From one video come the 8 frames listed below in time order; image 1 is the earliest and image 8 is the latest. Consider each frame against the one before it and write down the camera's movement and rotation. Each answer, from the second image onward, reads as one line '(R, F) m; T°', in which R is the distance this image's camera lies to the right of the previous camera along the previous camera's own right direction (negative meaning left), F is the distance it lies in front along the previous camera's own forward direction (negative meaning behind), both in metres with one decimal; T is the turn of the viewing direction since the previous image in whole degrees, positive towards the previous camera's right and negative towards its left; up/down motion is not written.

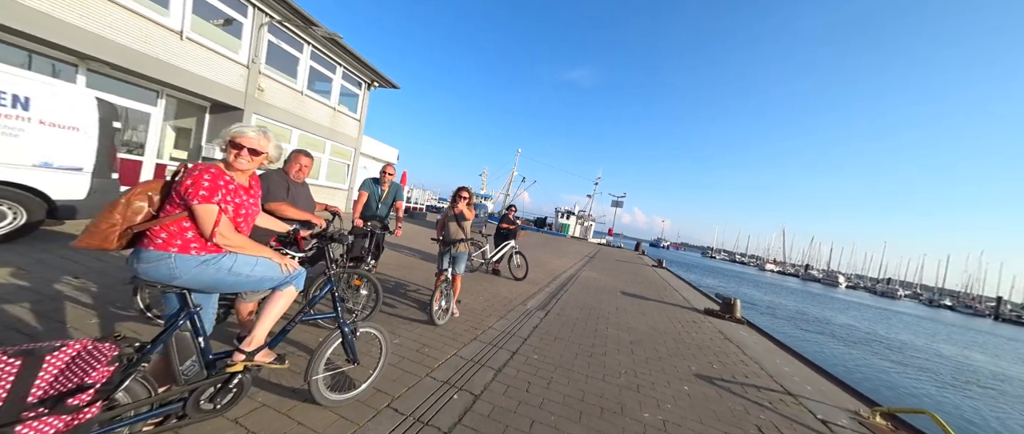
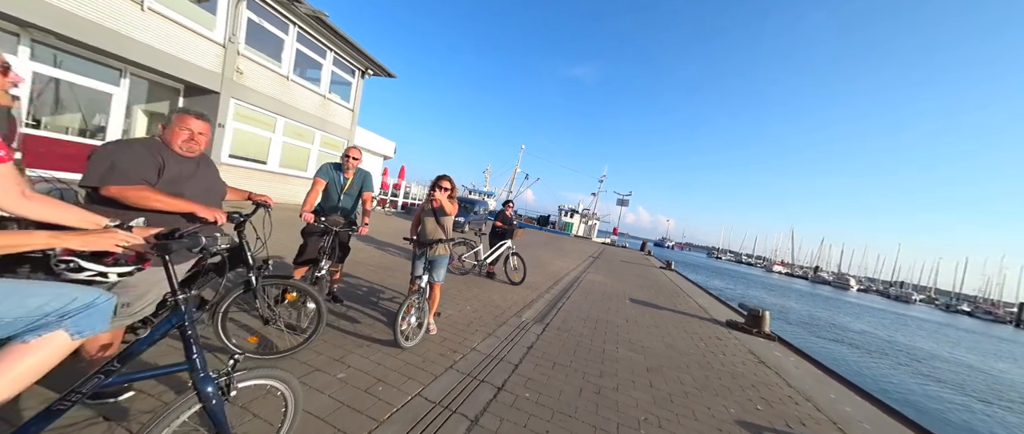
(+0.2, +0.9) m; -1°
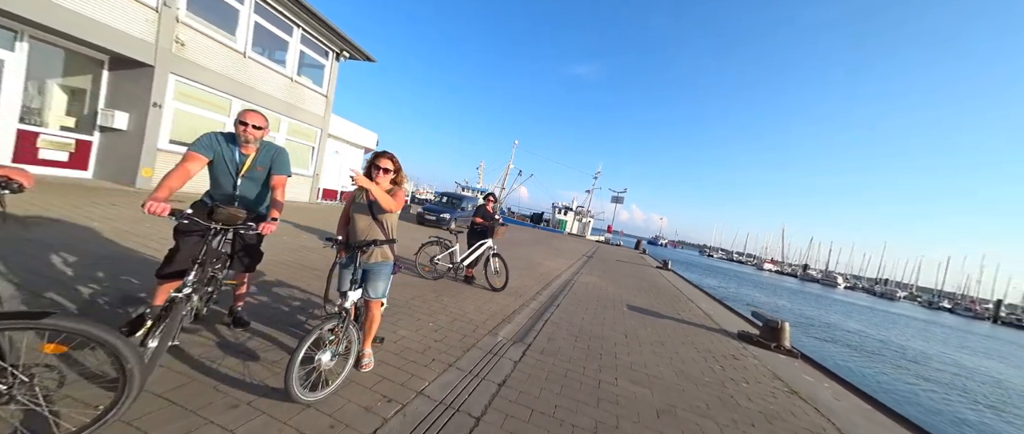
(+0.3, +1.1) m; +1°
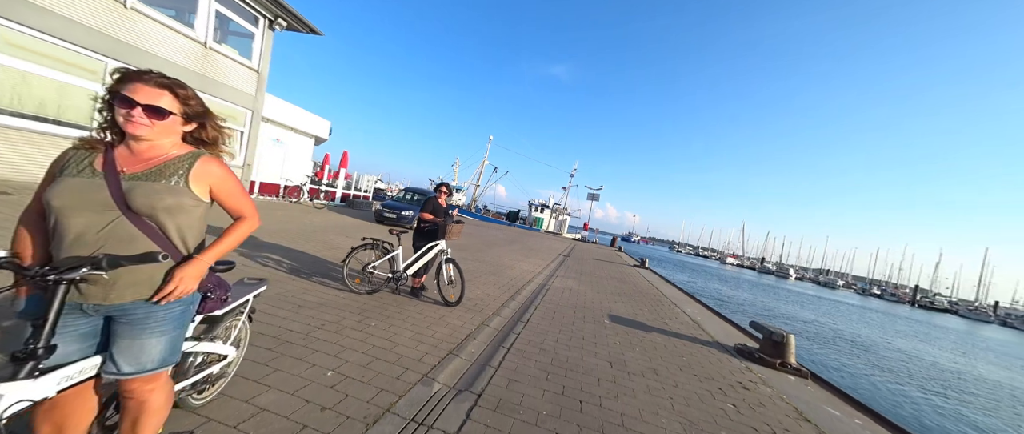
(+0.4, +1.4) m; +4°
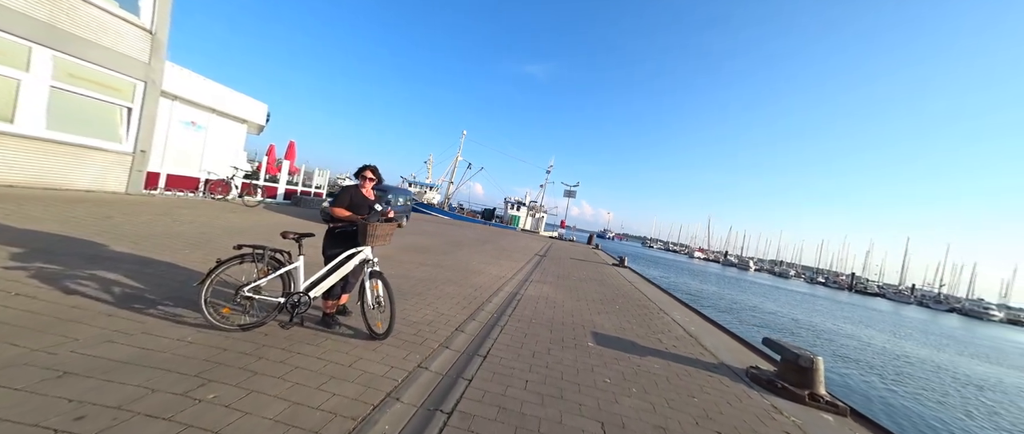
(+0.3, +1.6) m; +4°
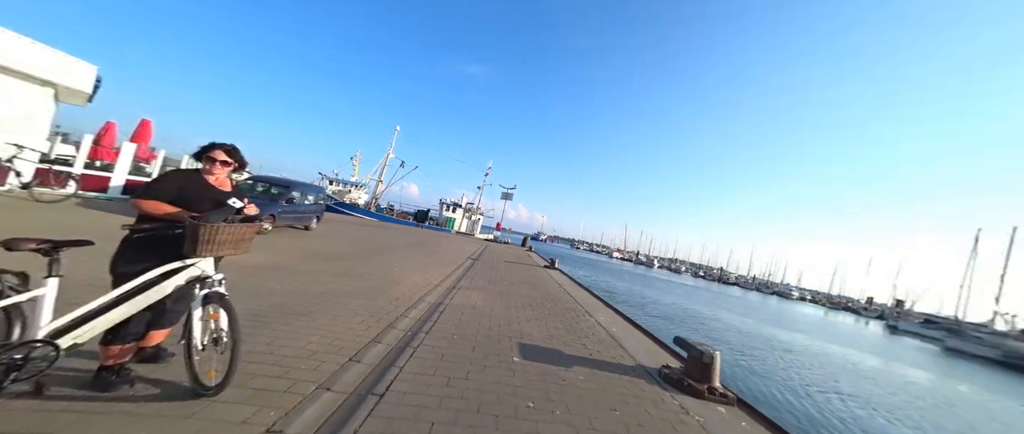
(+0.3, +0.6) m; +11°
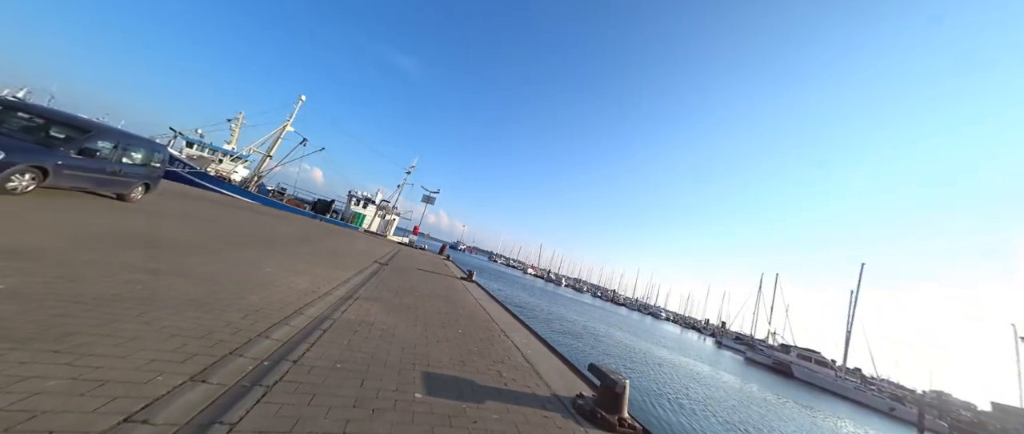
(-0.1, +0.9) m; +14°
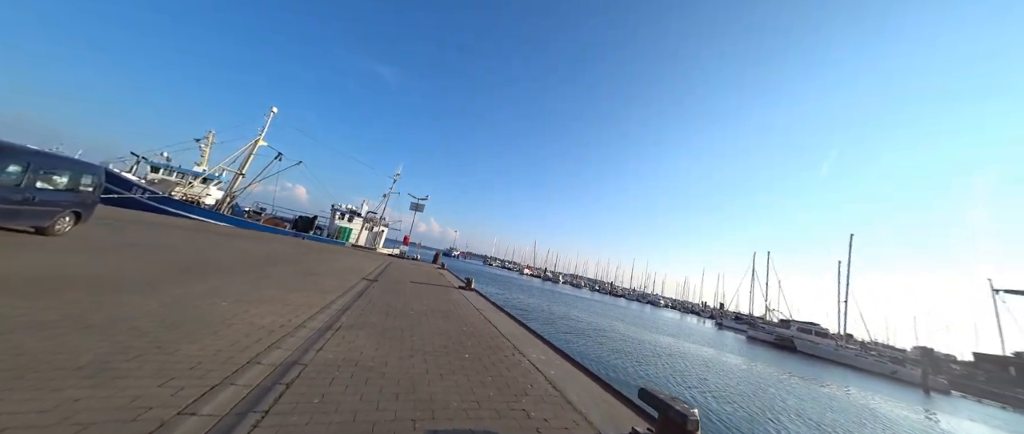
(-0.3, +1.4) m; +2°
